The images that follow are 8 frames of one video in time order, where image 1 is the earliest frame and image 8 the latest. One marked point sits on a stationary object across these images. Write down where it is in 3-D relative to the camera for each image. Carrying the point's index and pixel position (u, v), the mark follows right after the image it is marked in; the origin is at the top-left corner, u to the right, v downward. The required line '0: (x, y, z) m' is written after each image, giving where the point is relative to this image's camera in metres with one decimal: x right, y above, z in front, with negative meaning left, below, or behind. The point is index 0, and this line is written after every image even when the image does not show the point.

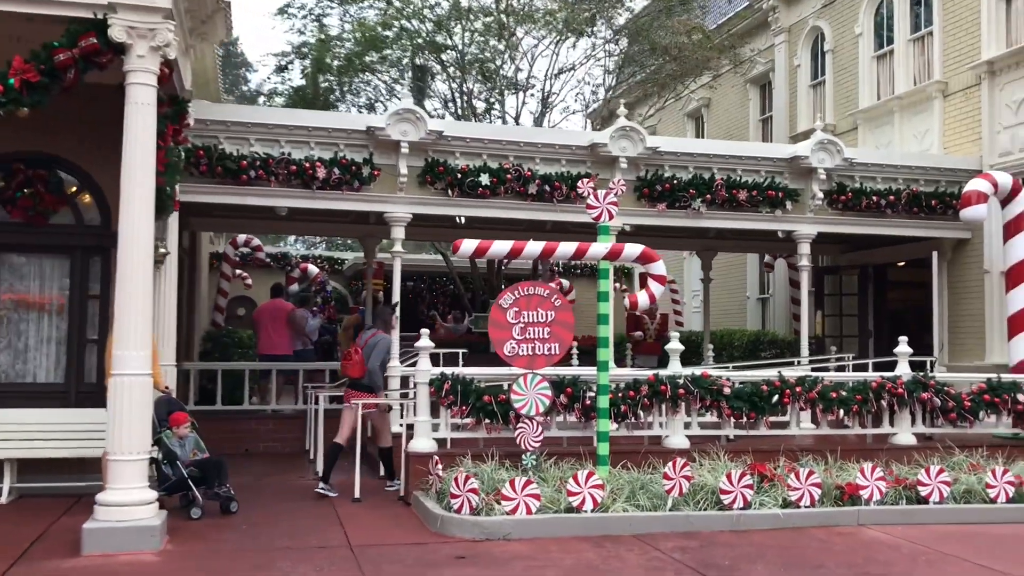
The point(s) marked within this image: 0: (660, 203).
0: (+1.6, +0.9, +10.8) m
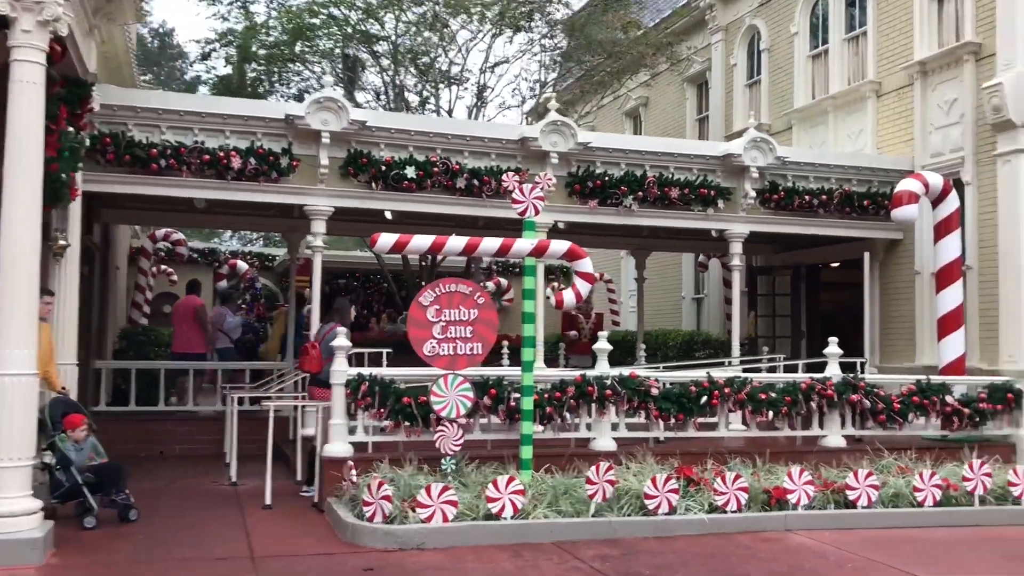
0: (+0.9, +0.9, +10.5) m
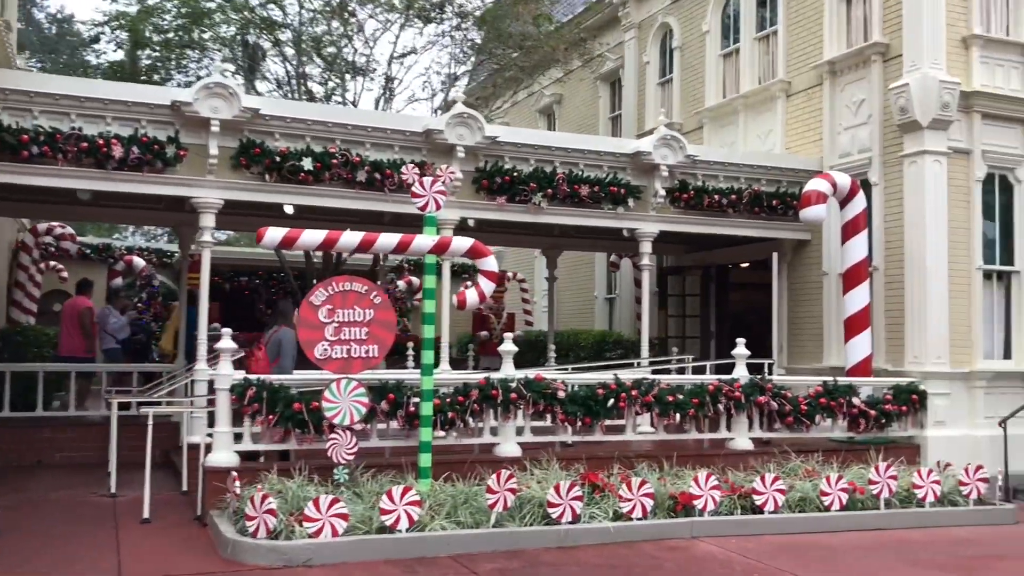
0: (-0.1, +1.0, +10.2) m
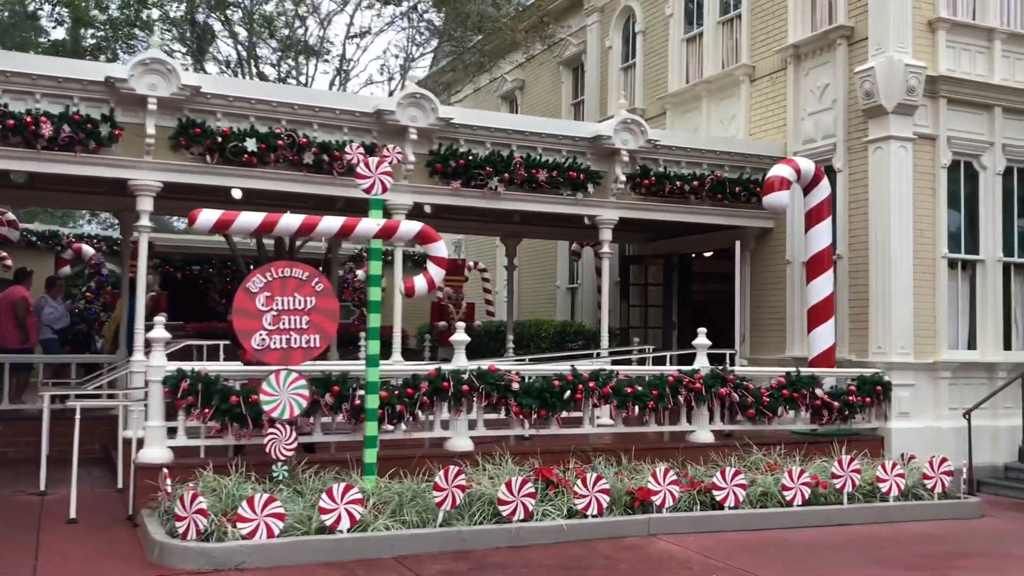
0: (-0.6, +1.1, +9.8) m
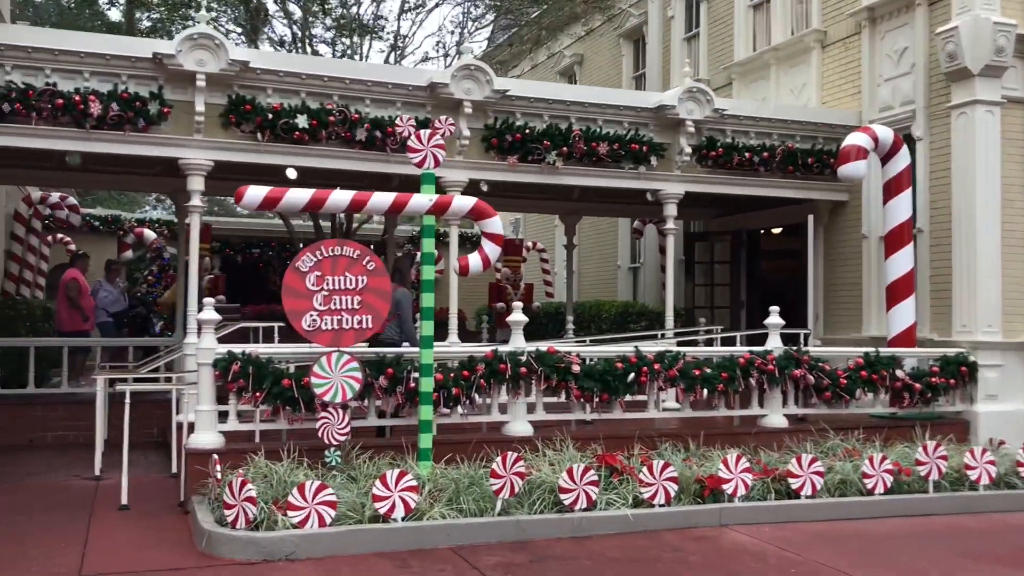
0: (0.0, +1.3, +9.5) m
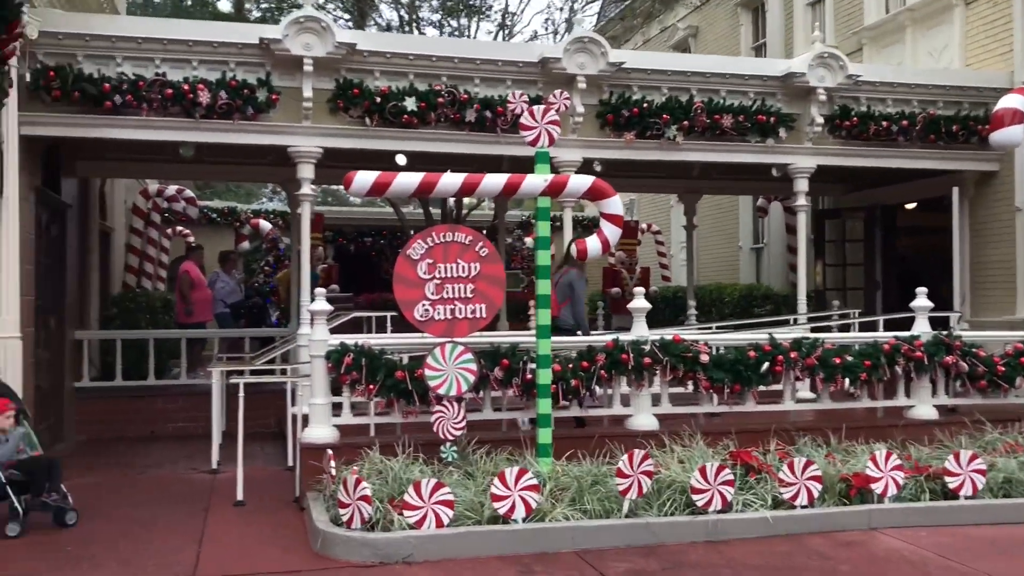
0: (+1.1, +1.4, +9.0) m
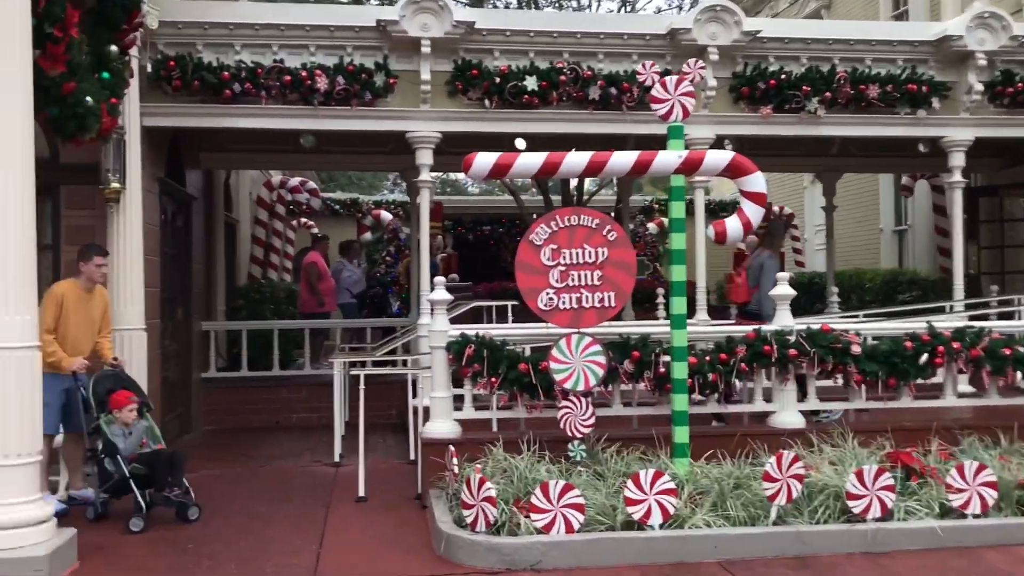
0: (+2.1, +1.5, +8.3) m
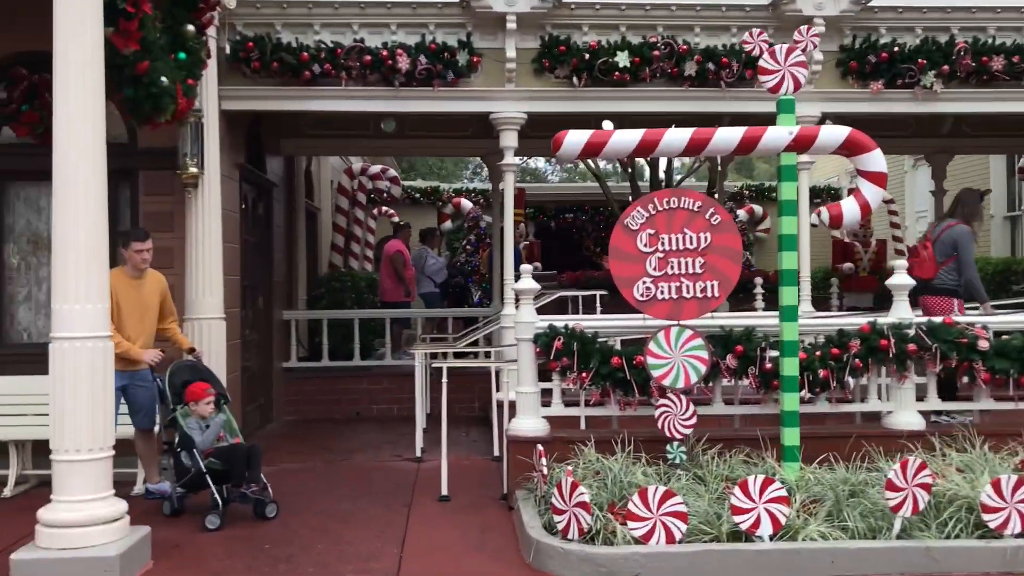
0: (+2.9, +1.6, +7.7) m
